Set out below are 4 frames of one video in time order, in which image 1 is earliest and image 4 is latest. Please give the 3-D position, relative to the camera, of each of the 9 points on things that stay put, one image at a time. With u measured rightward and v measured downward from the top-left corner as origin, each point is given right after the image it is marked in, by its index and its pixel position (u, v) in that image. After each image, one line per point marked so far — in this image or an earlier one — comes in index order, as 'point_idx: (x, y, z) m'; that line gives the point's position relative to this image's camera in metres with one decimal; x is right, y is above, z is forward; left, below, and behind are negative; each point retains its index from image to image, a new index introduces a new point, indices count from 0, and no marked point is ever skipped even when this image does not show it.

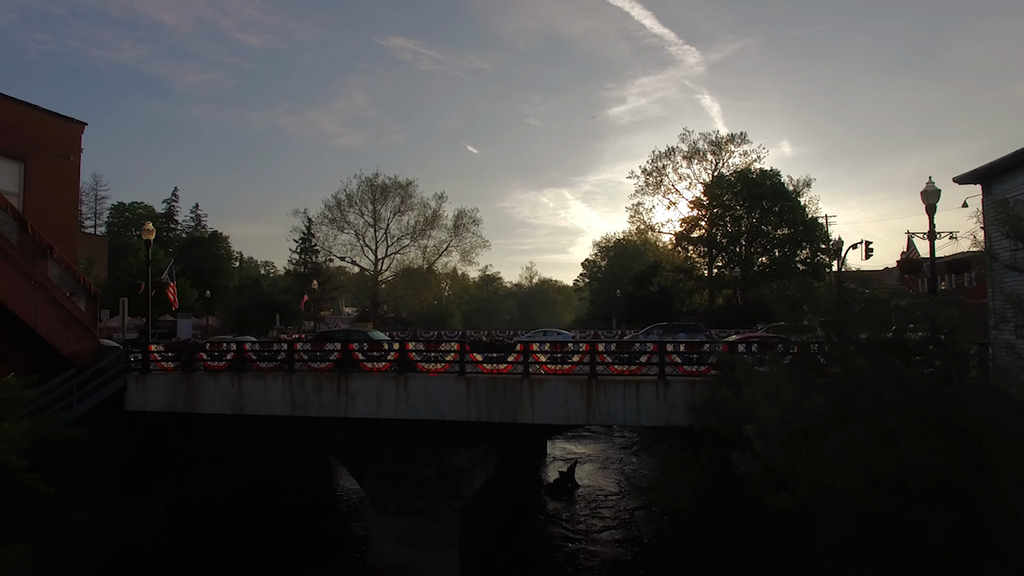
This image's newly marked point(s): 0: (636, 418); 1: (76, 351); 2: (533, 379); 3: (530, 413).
0: (+2.3, -2.4, +12.7) m
1: (-9.8, -1.5, +15.2) m
2: (+0.4, -1.8, +13.1) m
3: (+0.3, -2.4, +13.1) m
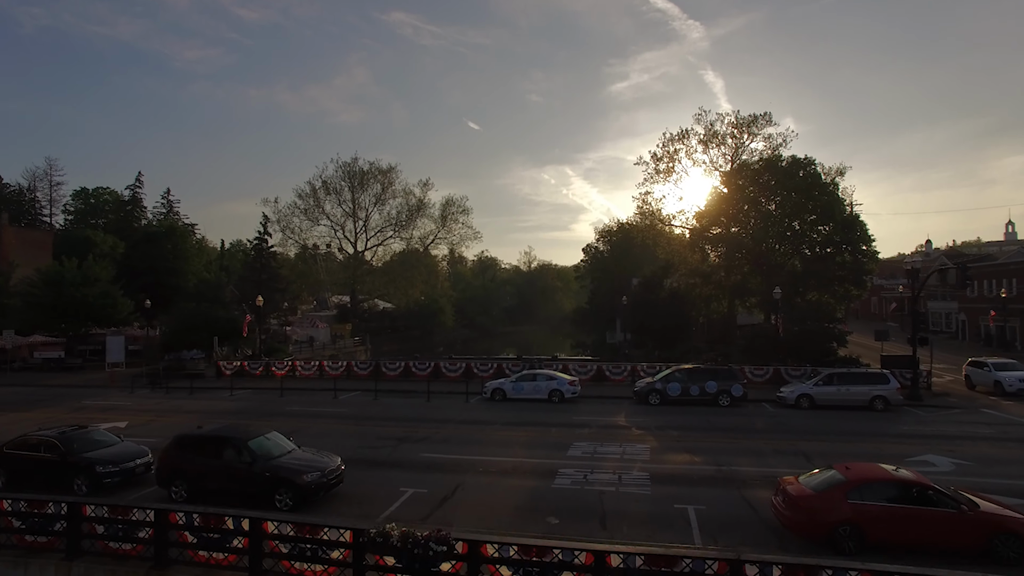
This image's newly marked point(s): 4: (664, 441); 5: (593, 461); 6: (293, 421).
0: (+1.7, -4.0, +6.4) m
1: (-10.5, -2.9, +8.9) m
2: (-0.3, -3.3, +6.8) m
3: (-0.3, -4.0, +6.8) m
4: (+3.6, -3.6, +15.9) m
5: (+1.7, -3.6, +14.2) m
6: (-6.3, -3.8, +19.3) m
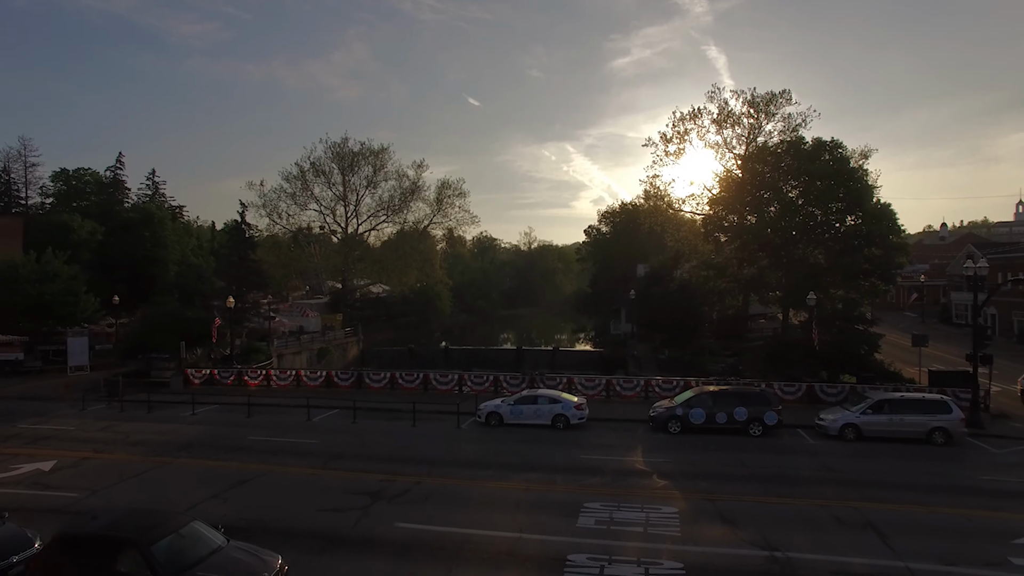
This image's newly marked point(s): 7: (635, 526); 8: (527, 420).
0: (+1.6, -4.8, +3.5) m
1: (-10.5, -3.6, +6.0) m
2: (-0.3, -4.1, +3.9) m
3: (-0.4, -4.7, +3.9) m
4: (+3.5, -4.1, +13.0) m
5: (+1.6, -4.2, +11.2) m
6: (-6.3, -4.2, +16.4) m
7: (+2.2, -4.1, +11.9) m
8: (+0.5, -3.8, +19.8) m
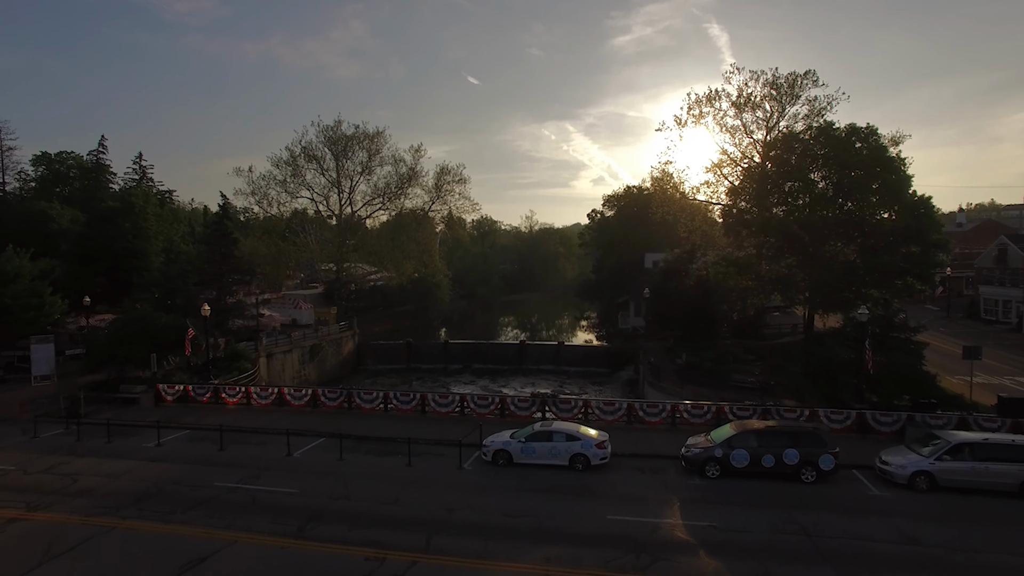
0: (+1.9, -5.7, +0.8) m
1: (-10.3, -4.5, +3.2) m
2: (-0.1, -5.0, +1.2) m
3: (-0.1, -5.7, +1.2) m
4: (+3.8, -4.7, +10.2) m
5: (+1.9, -4.9, +8.5) m
6: (-6.1, -4.7, +13.7) m
7: (+2.4, -4.8, +9.2) m
8: (+0.7, -4.3, +17.1) m
